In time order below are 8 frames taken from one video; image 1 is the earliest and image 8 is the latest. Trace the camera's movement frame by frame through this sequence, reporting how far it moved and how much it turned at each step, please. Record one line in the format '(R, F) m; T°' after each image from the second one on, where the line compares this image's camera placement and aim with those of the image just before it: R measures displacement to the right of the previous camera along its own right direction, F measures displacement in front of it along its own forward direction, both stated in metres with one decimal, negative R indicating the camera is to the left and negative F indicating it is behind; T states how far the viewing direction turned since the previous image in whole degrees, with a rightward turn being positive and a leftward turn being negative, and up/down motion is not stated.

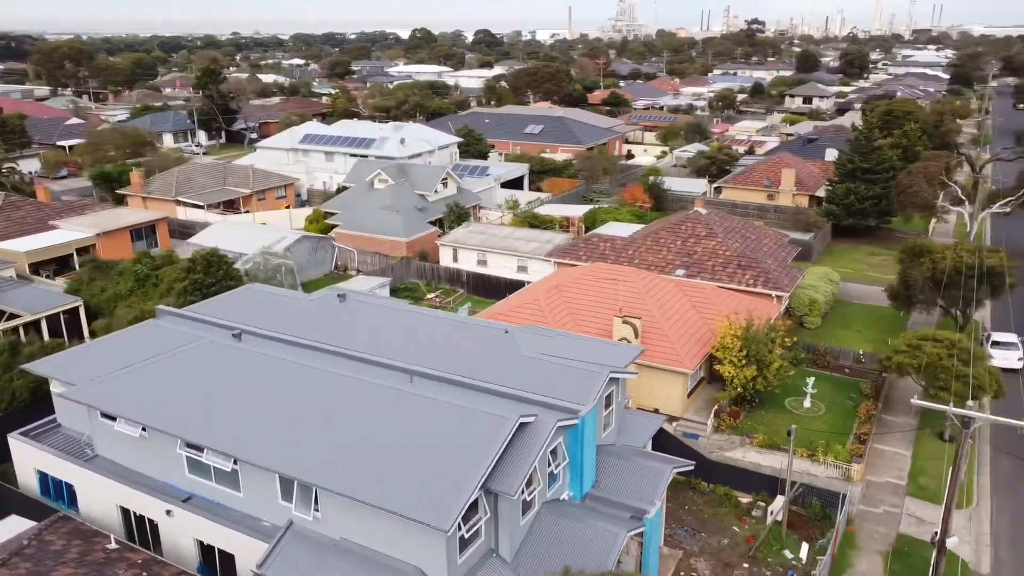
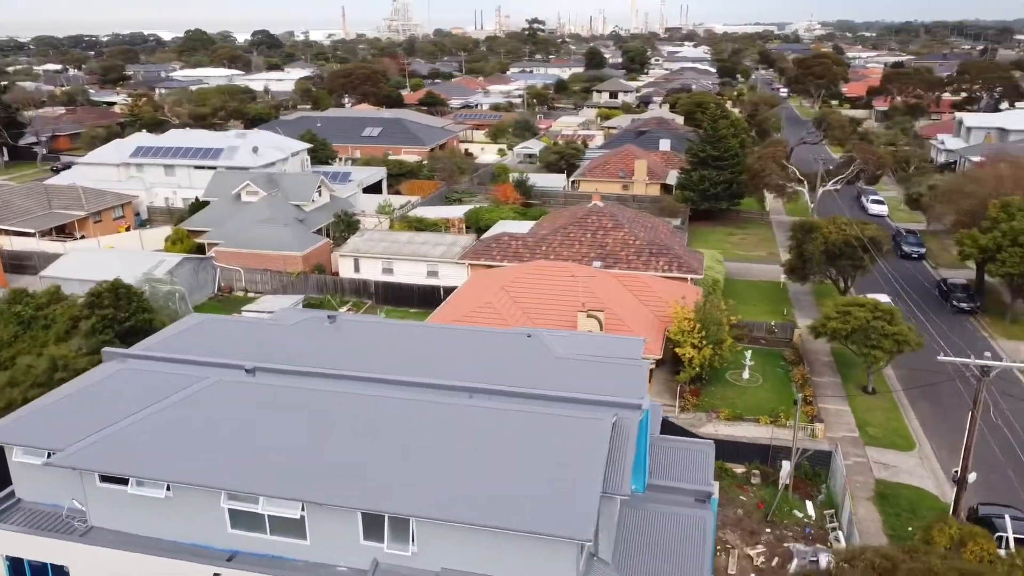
(-4.8, +0.8) m; +15°
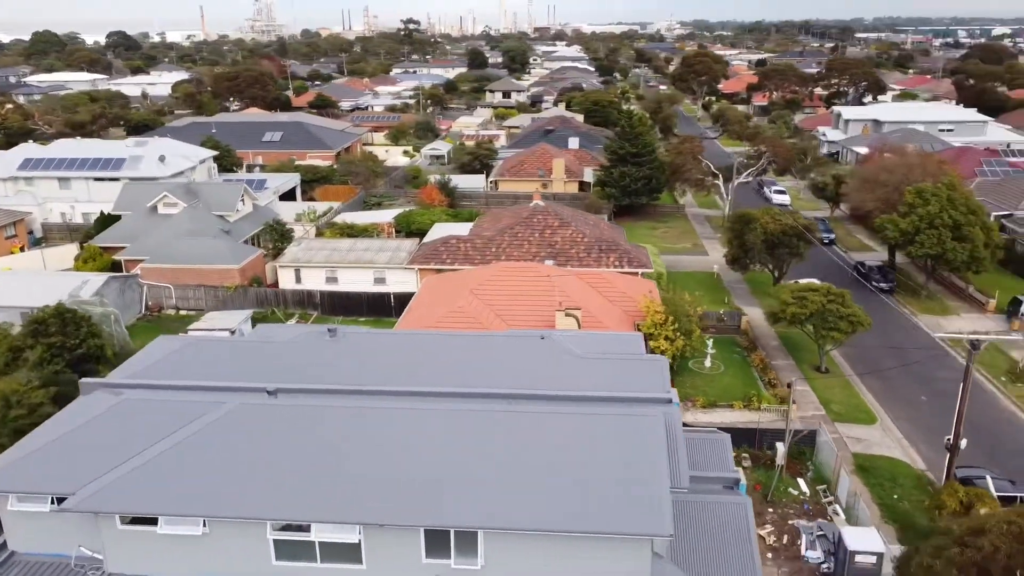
(-2.8, +0.3) m; +9°
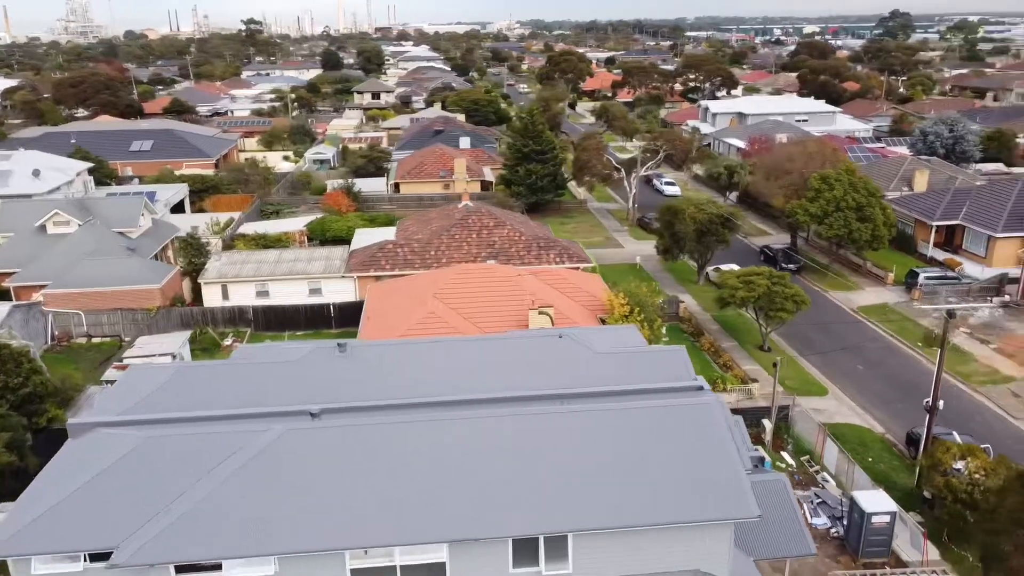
(-3.4, +0.5) m; +10°
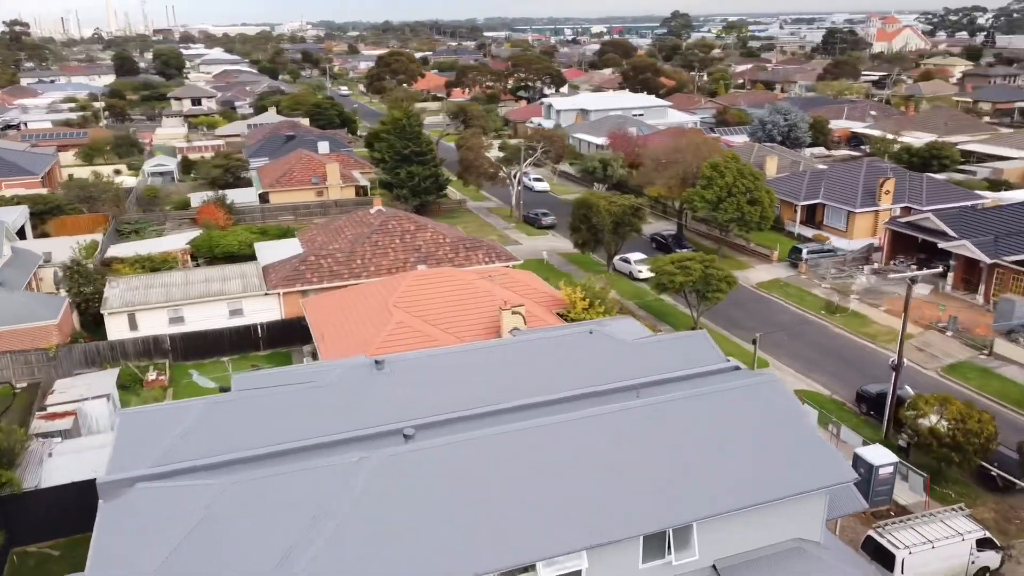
(-4.6, +0.8) m; +13°
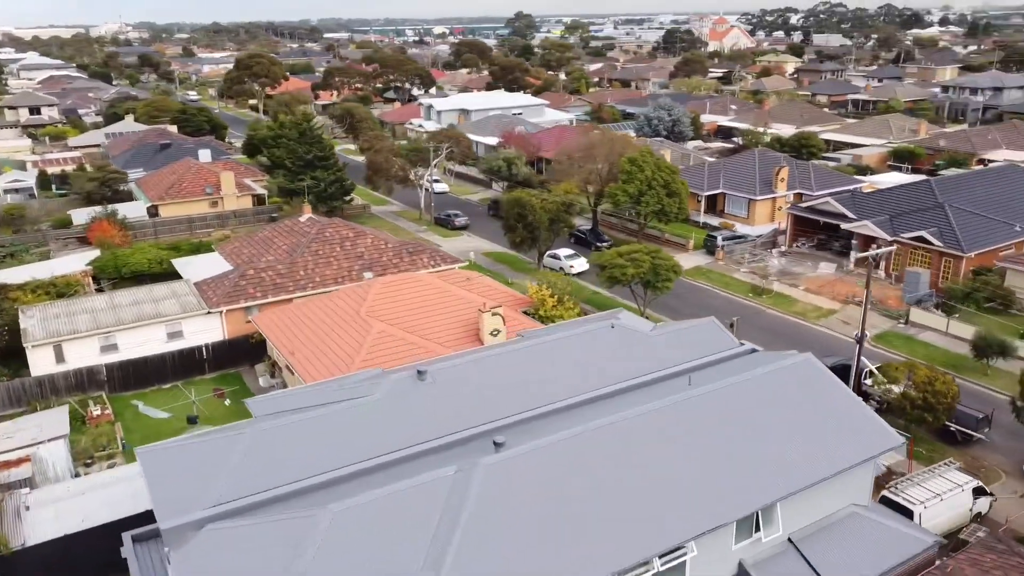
(-3.6, +0.5) m; +11°
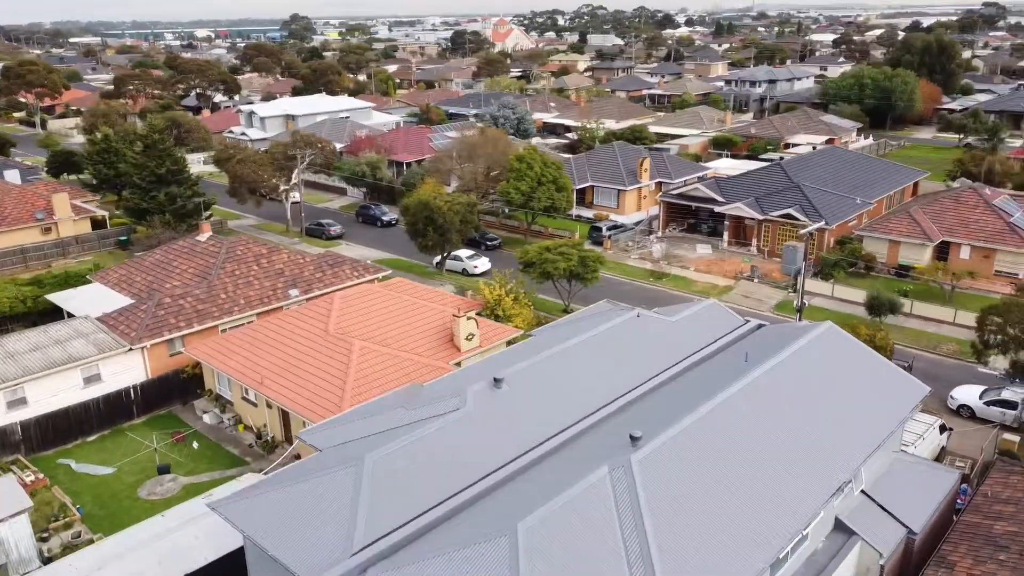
(-5.2, +0.8) m; +15°
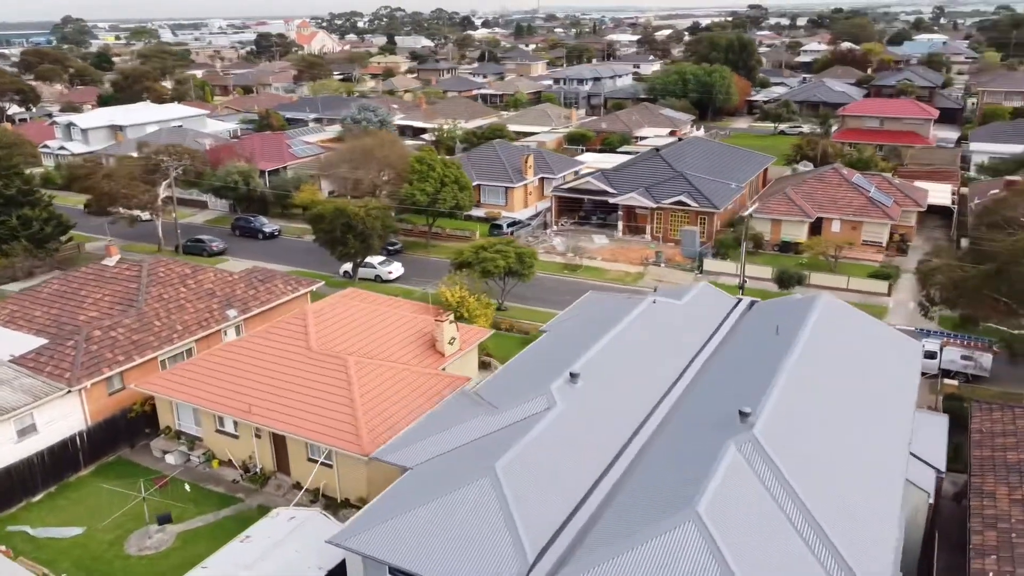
(-4.7, +0.7) m; +13°
